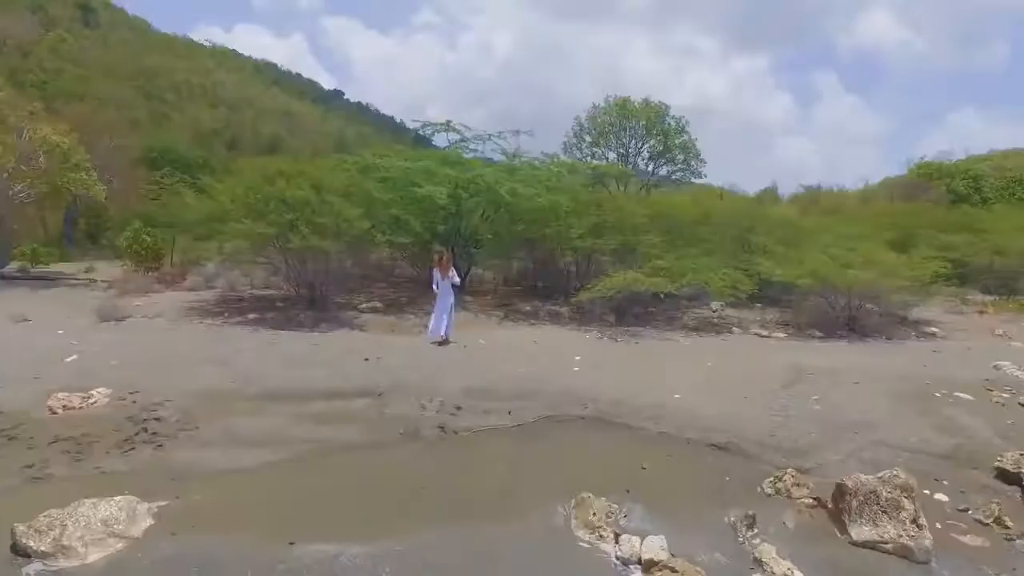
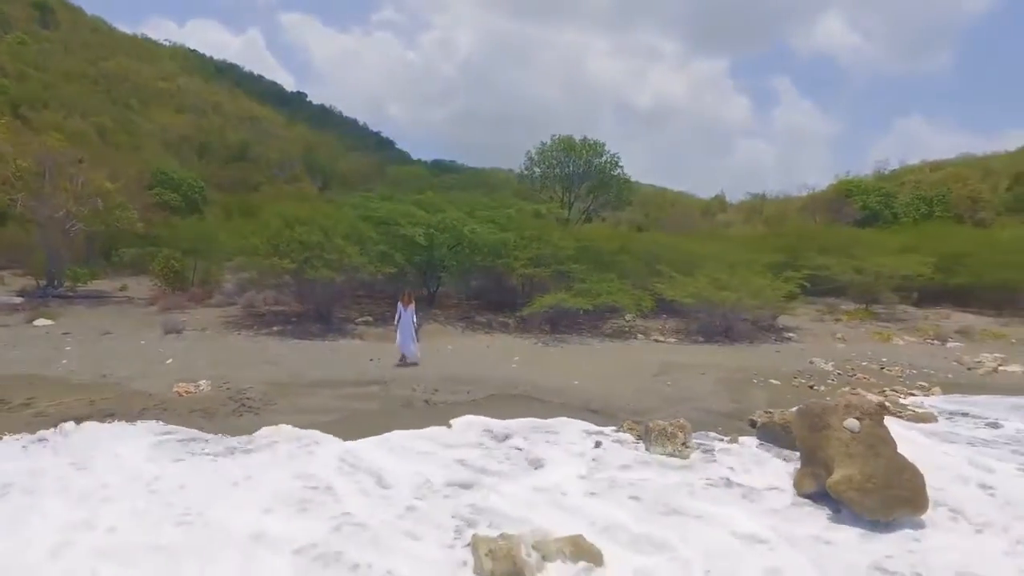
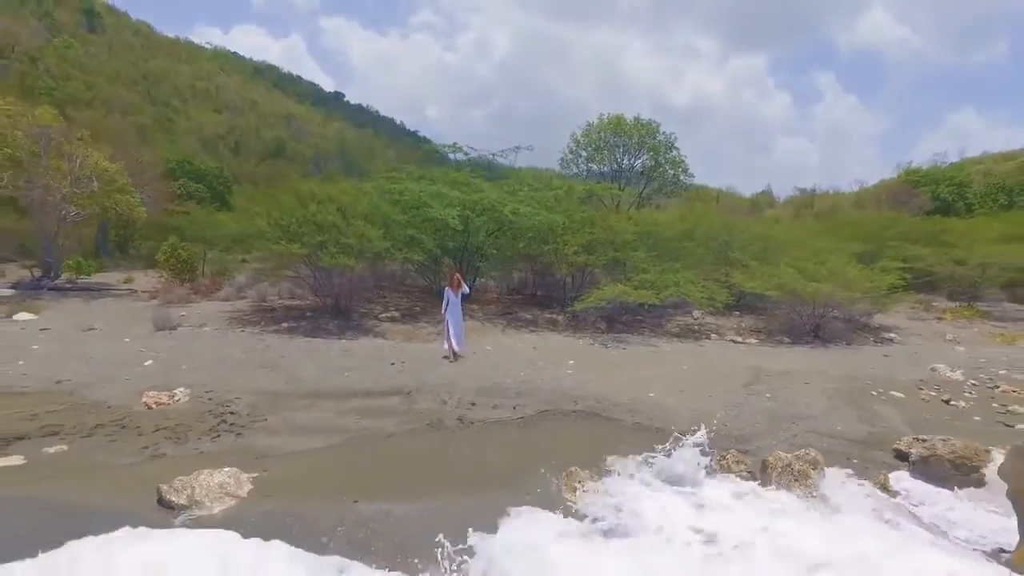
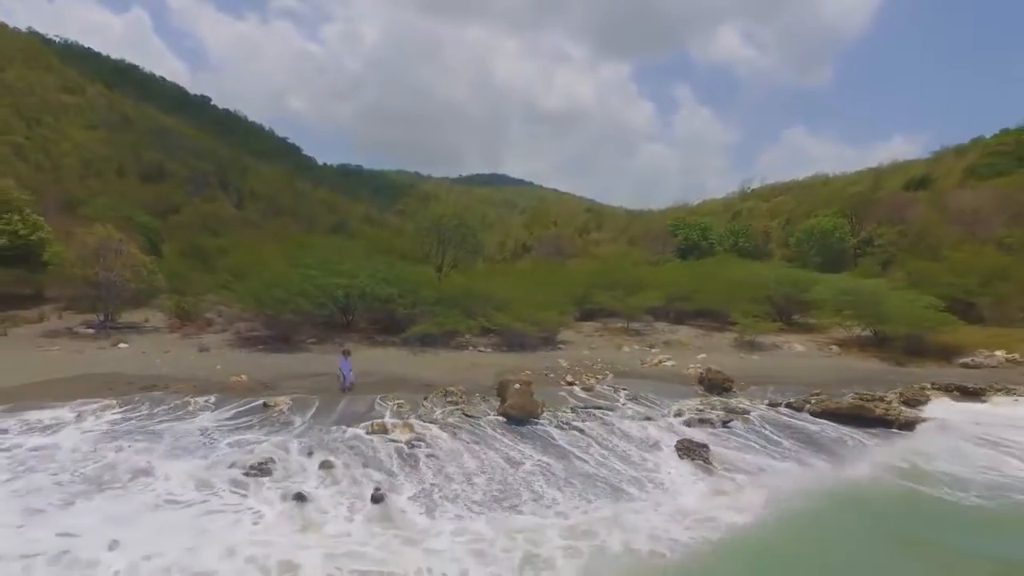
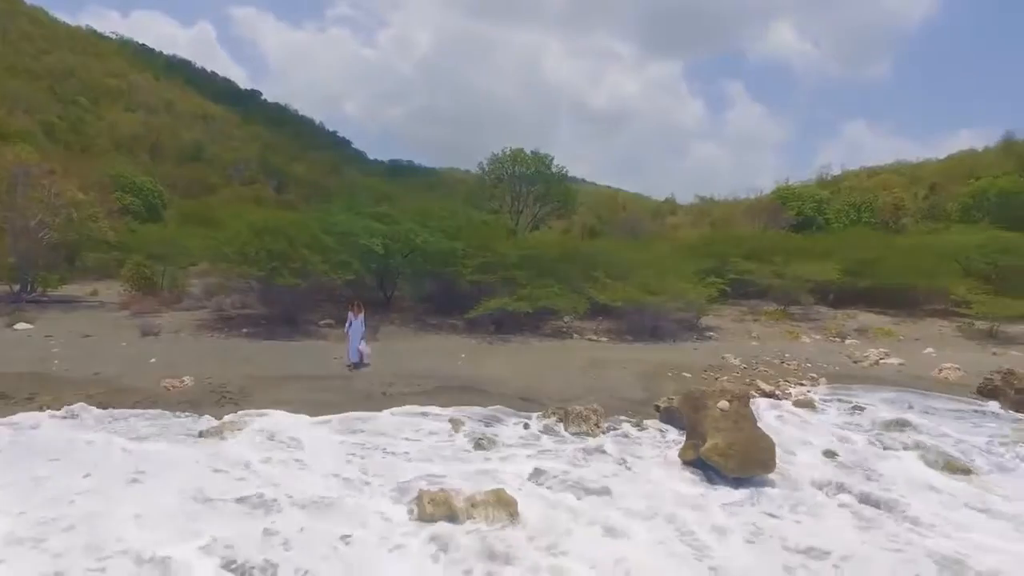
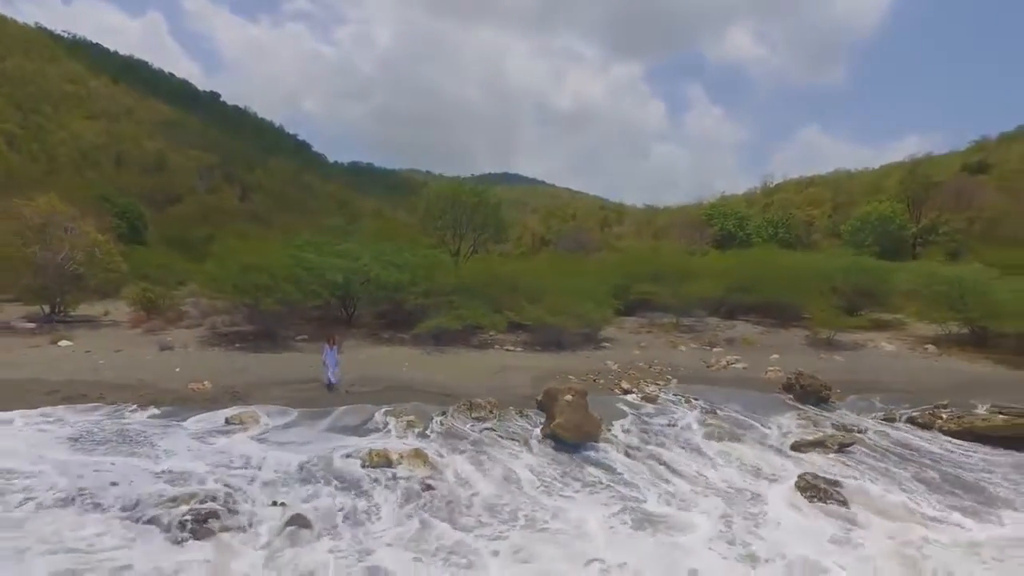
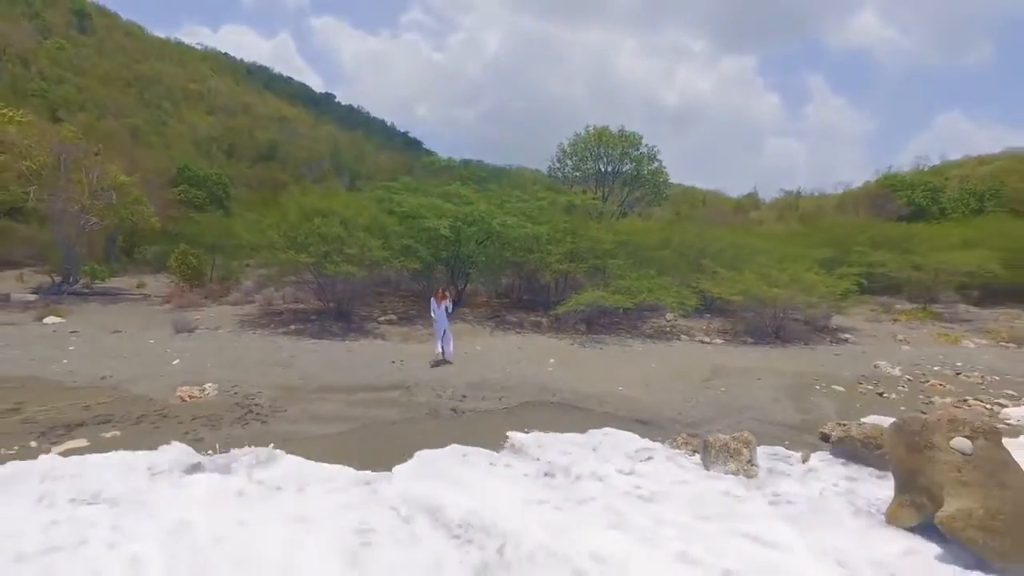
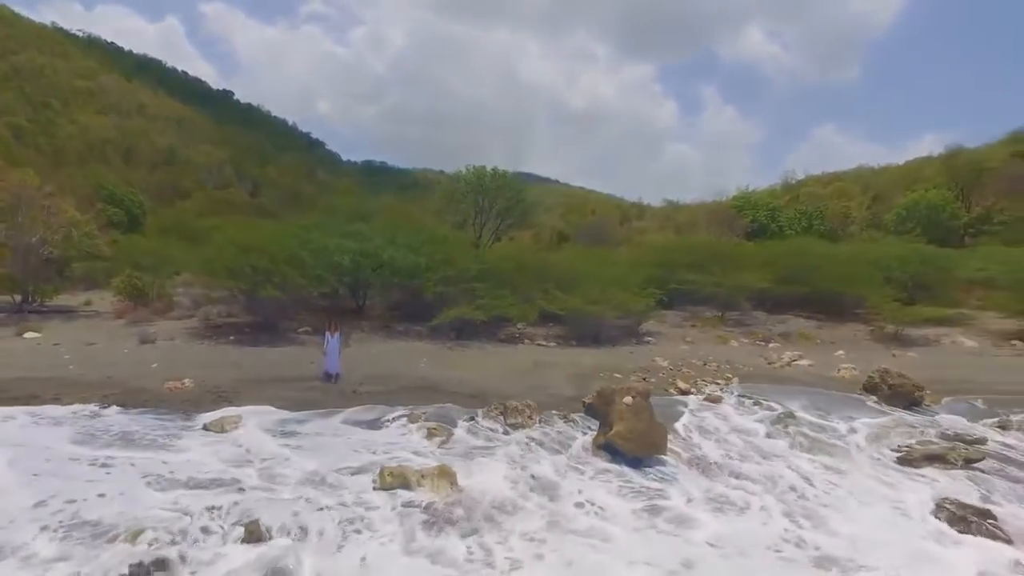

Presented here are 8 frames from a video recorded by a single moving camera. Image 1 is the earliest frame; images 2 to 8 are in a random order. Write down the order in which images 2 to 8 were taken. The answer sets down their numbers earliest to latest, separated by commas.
3, 7, 2, 5, 8, 6, 4
